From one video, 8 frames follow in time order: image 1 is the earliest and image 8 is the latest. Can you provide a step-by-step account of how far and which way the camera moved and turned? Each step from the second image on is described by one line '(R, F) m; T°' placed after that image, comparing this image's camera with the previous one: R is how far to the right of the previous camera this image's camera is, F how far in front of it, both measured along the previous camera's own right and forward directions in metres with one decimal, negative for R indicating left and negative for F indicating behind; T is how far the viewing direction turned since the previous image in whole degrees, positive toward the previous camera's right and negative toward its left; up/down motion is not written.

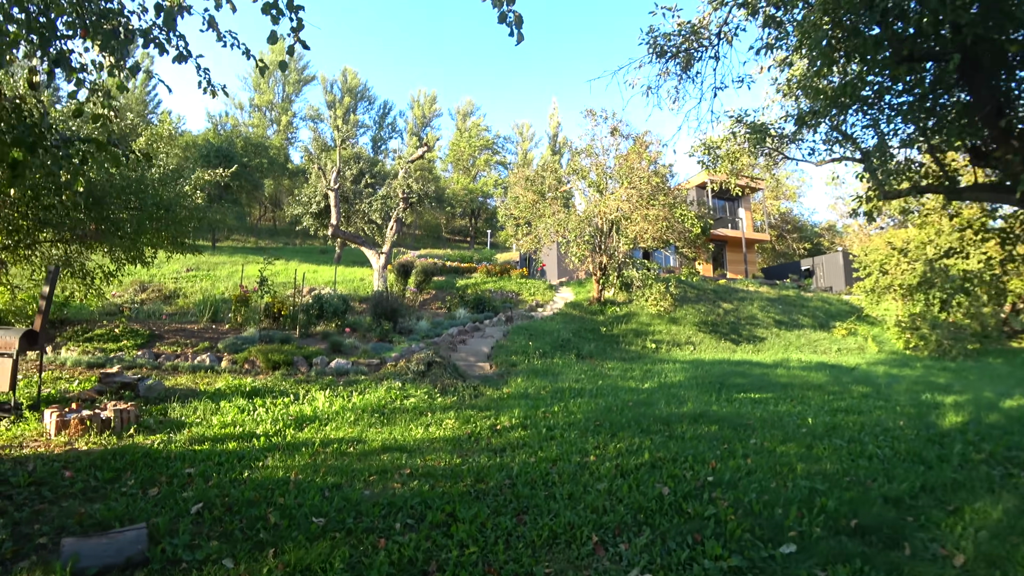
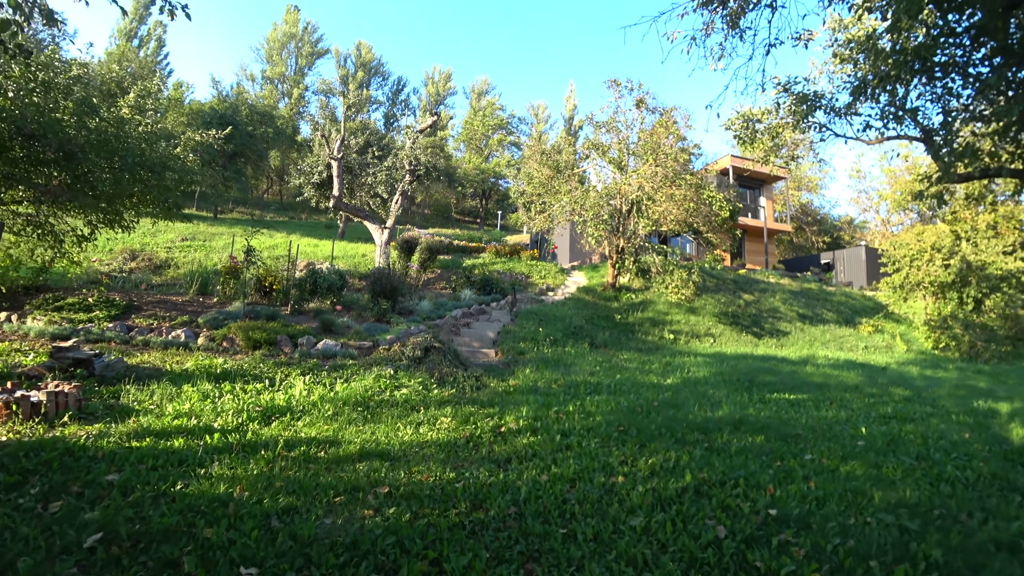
(0.0, +1.0) m; -1°
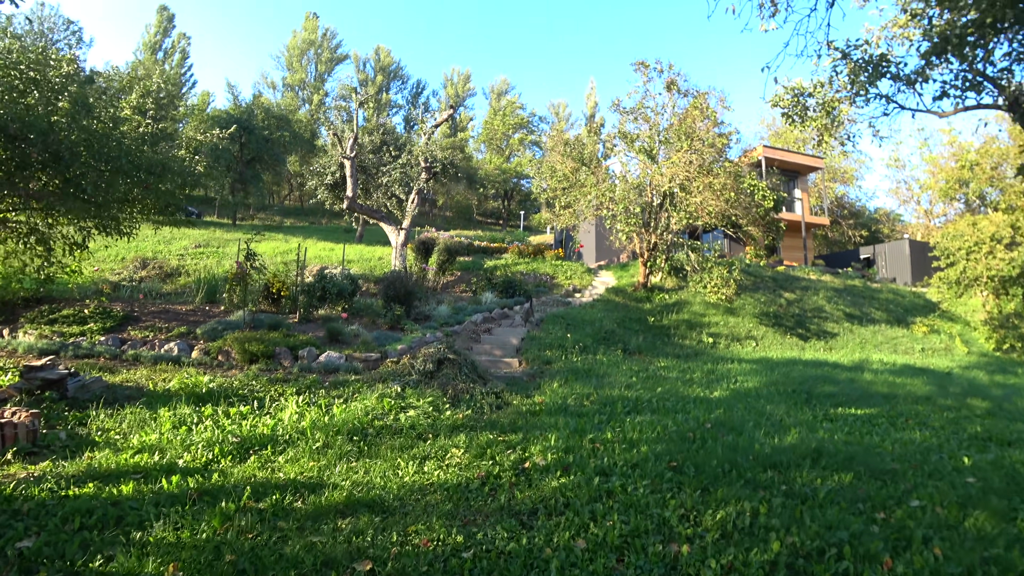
(0.0, +0.9) m; -3°
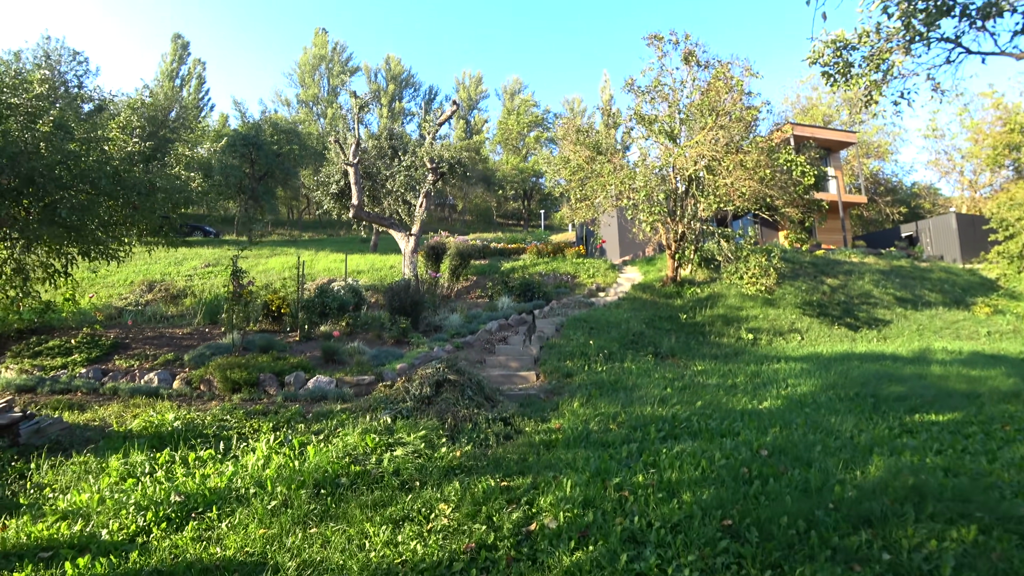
(+0.2, +0.9) m; -3°
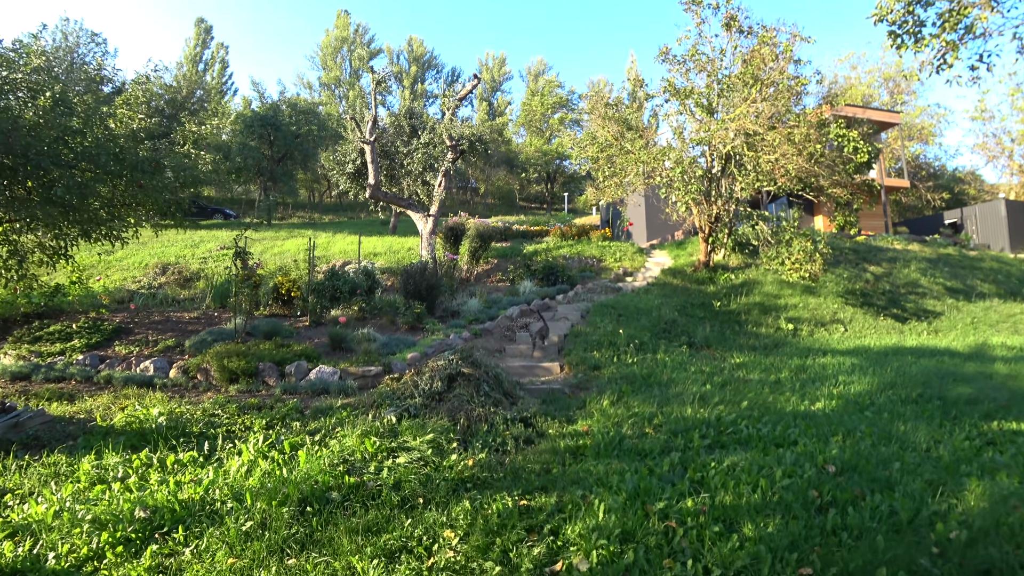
(0.0, +0.6) m; -2°
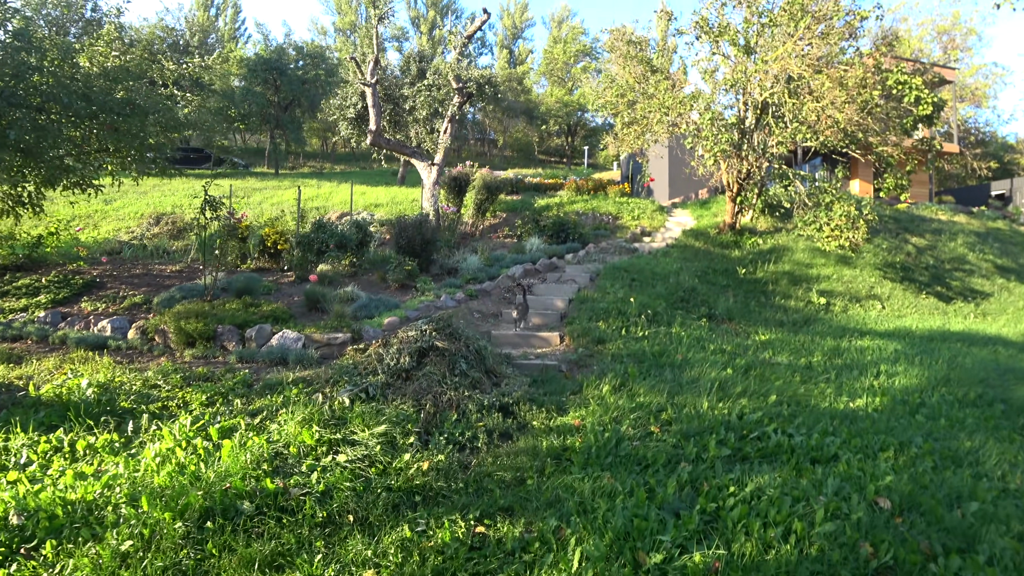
(+0.2, +0.8) m; -2°
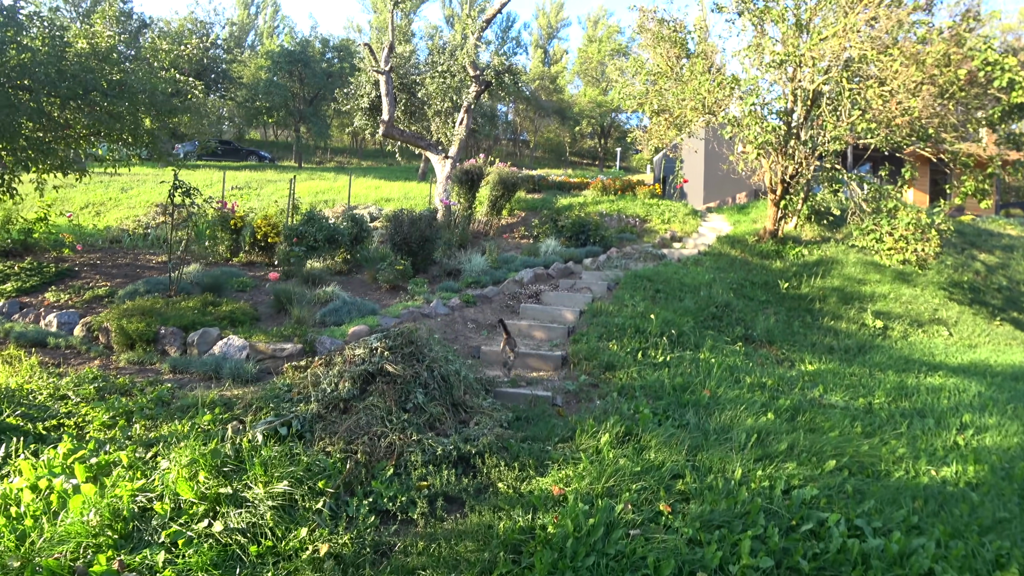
(+0.3, +0.9) m; -3°
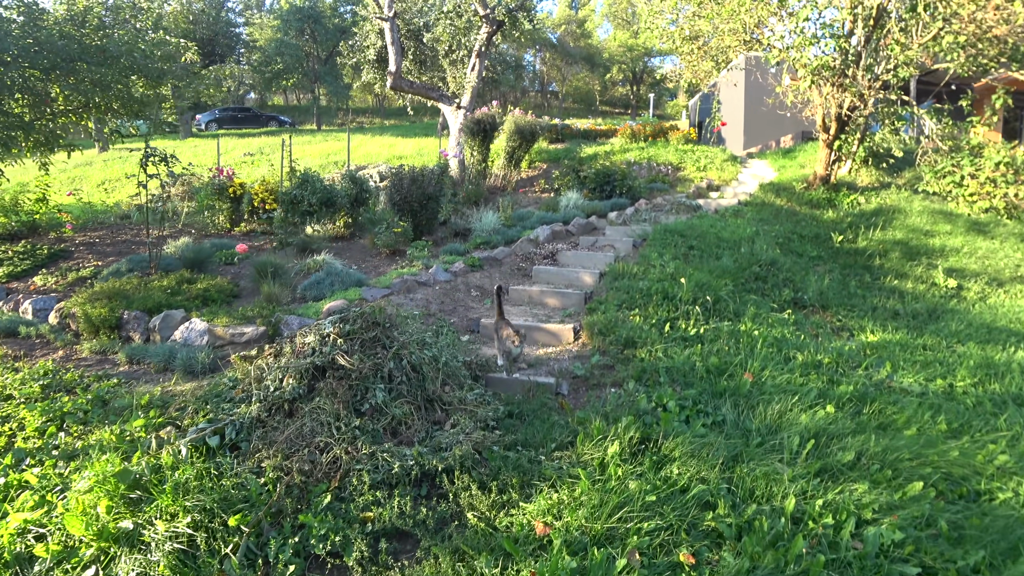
(+0.2, +0.7) m; -4°
